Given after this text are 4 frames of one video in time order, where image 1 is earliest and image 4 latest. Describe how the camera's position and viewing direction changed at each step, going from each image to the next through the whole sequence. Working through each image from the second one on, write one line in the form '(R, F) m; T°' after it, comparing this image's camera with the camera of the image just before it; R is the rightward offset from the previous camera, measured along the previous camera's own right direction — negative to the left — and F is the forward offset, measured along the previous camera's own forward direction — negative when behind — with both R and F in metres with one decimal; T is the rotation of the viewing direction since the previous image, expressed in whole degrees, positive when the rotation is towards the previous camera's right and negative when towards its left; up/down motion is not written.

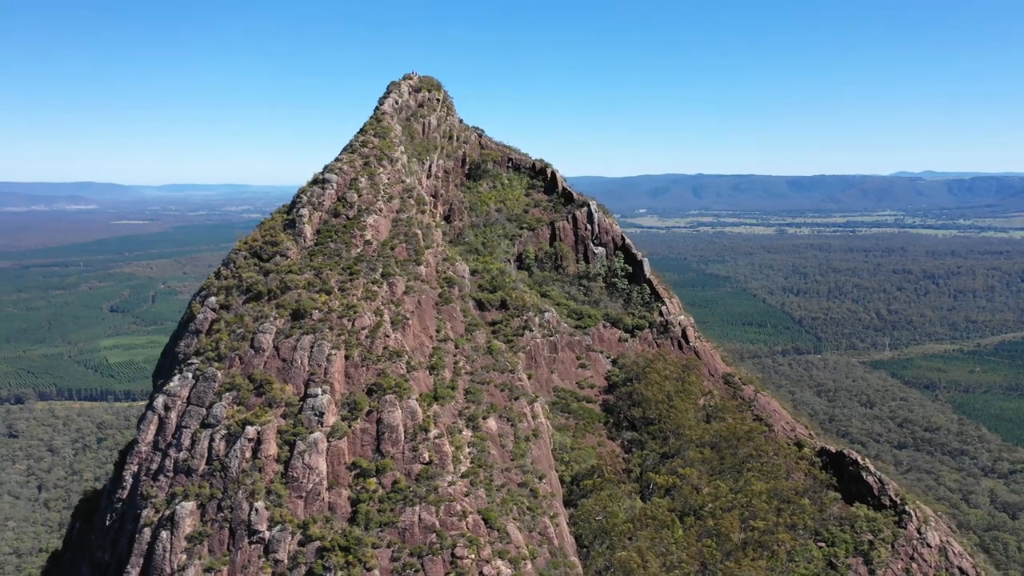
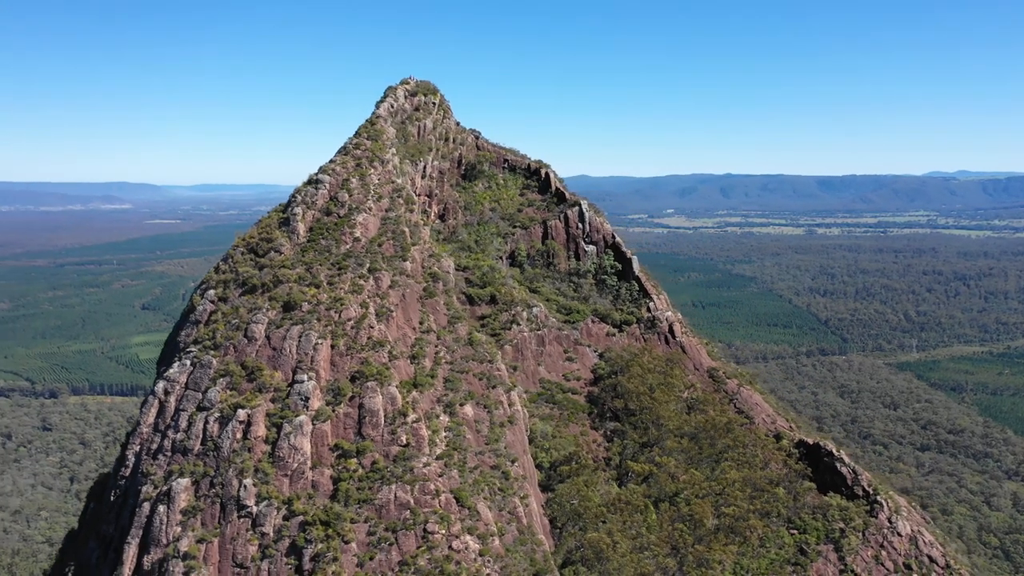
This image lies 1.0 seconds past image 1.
(+1.3, -1.2) m; -2°
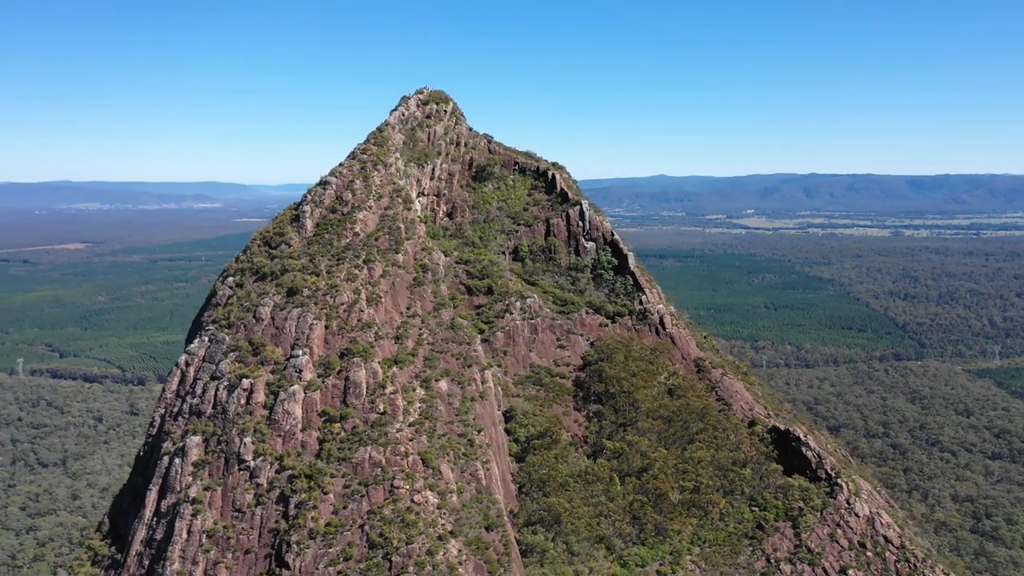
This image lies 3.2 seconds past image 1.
(+3.1, -2.5) m; -5°
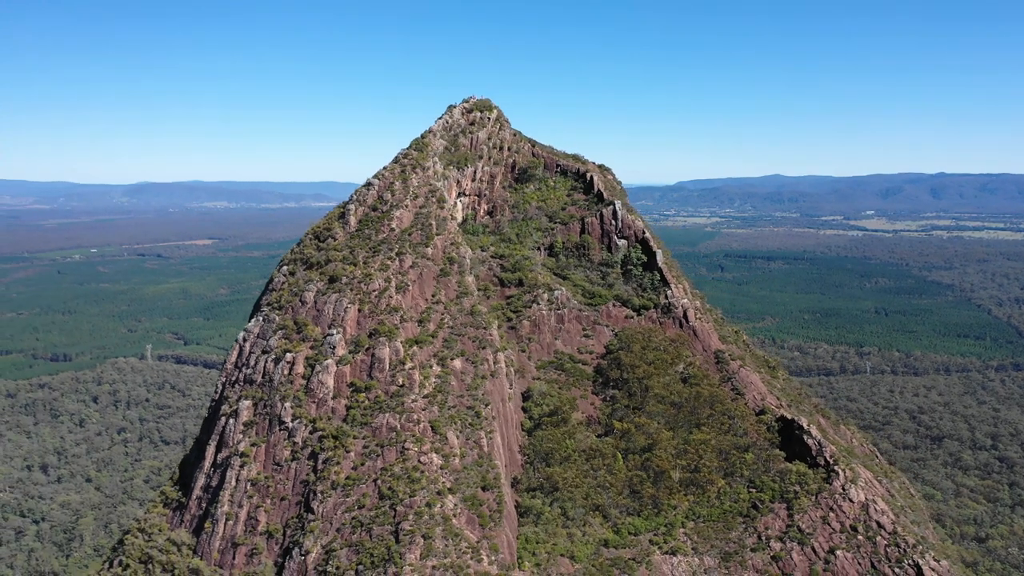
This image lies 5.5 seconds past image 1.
(+3.2, -2.6) m; -7°
